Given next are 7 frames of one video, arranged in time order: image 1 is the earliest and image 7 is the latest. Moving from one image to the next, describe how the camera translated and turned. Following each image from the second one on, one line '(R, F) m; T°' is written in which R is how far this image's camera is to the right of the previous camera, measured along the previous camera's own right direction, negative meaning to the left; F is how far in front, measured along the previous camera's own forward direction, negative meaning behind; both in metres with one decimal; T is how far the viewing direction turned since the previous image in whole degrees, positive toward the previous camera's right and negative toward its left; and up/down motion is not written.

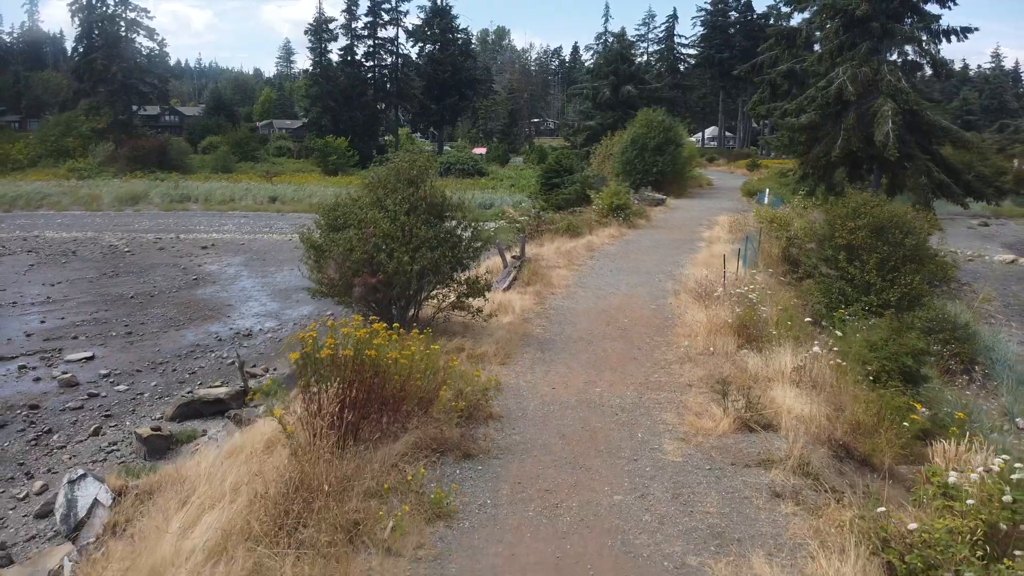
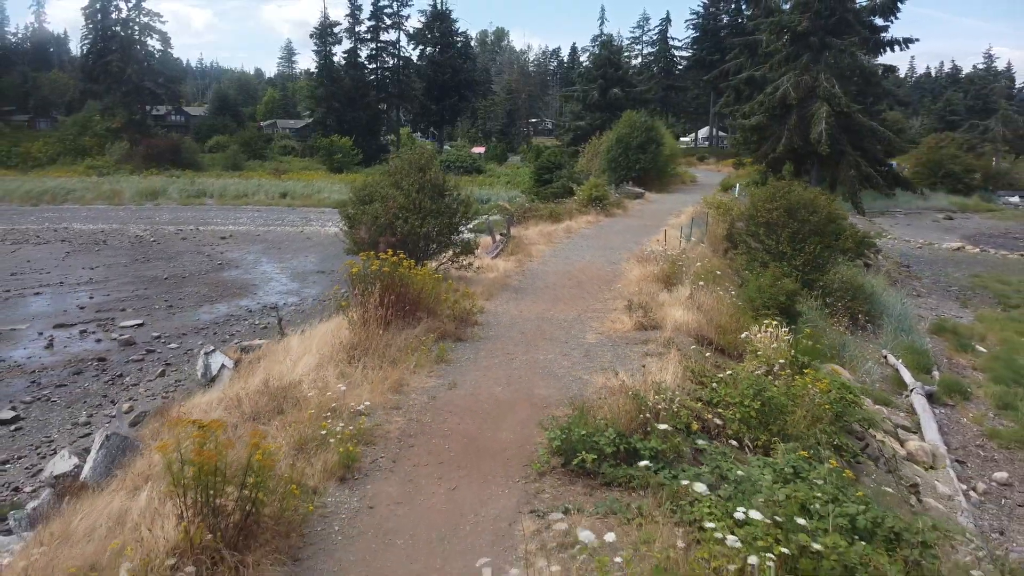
(+0.1, -2.7) m; 0°
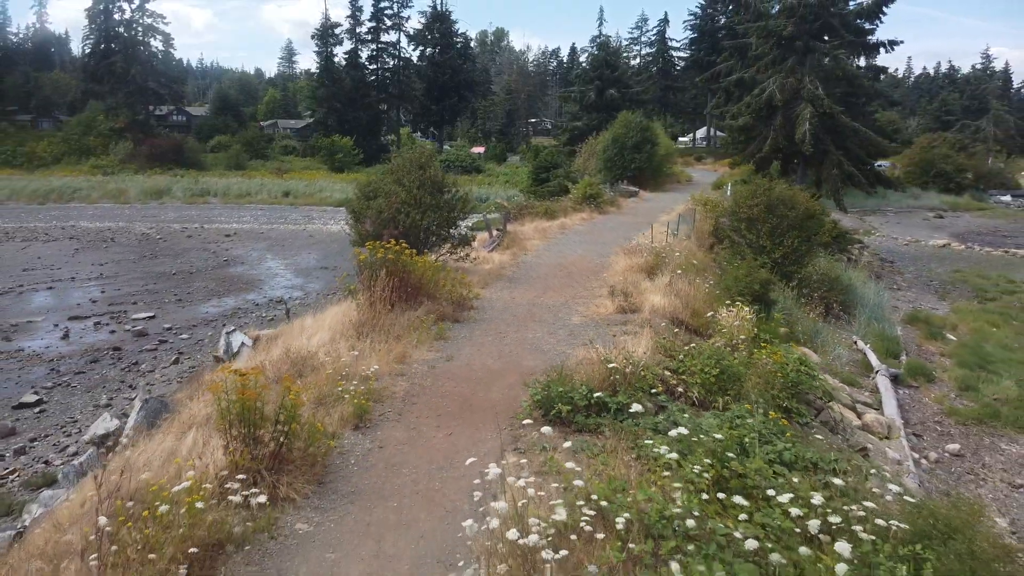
(0.0, -0.8) m; 0°
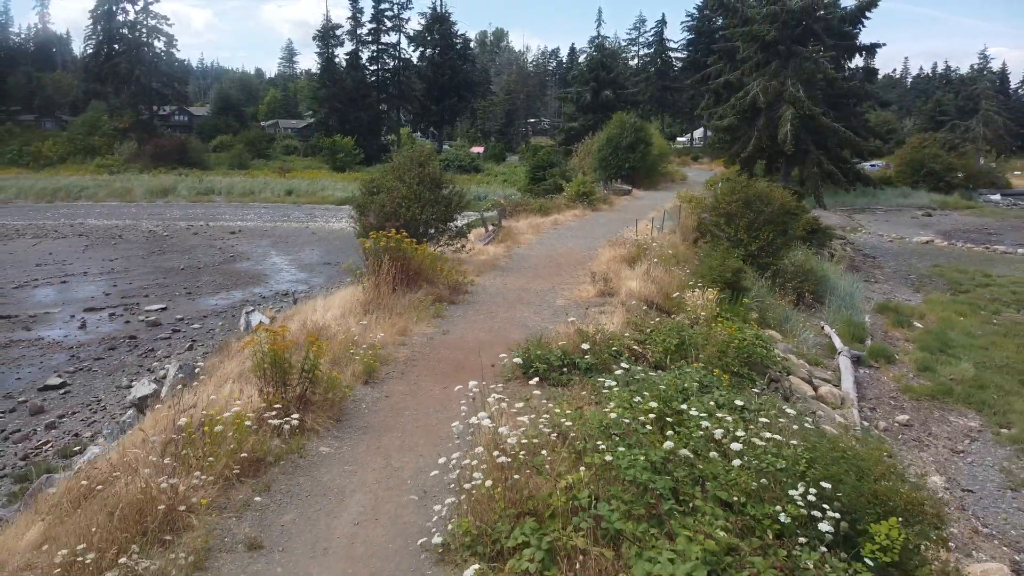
(+0.1, -1.0) m; 0°
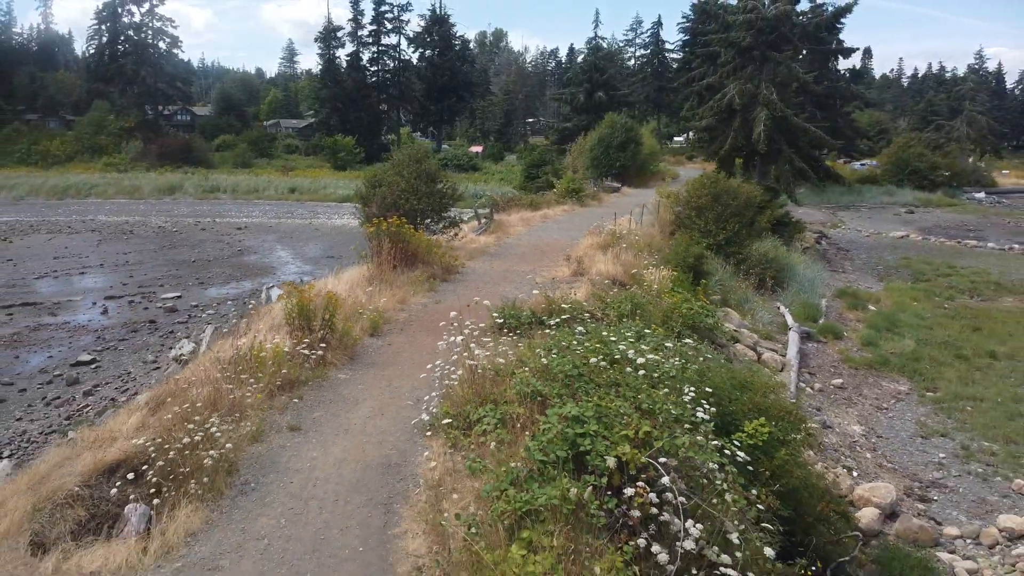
(+0.1, -1.5) m; 0°
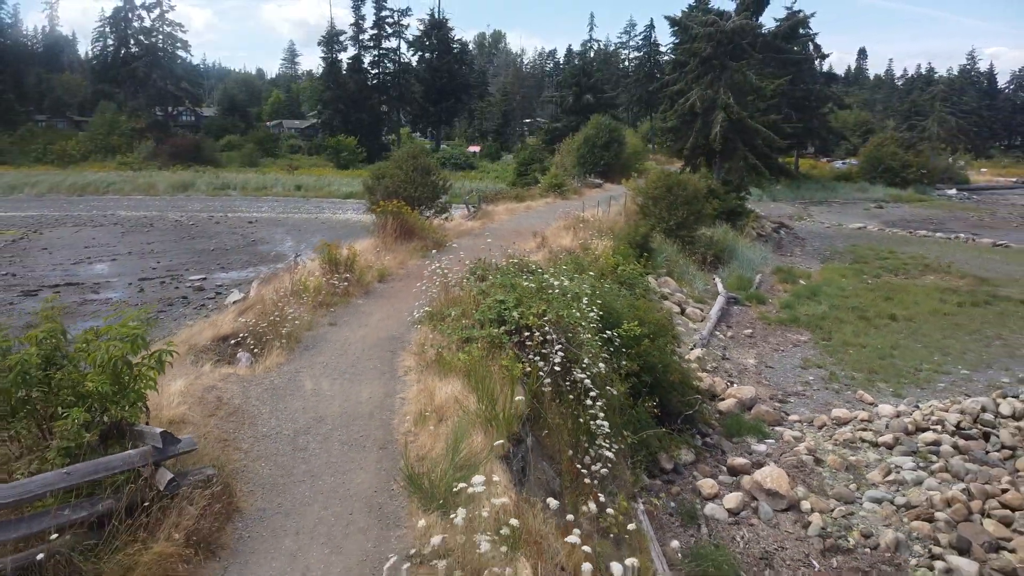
(+0.3, -2.9) m; 0°
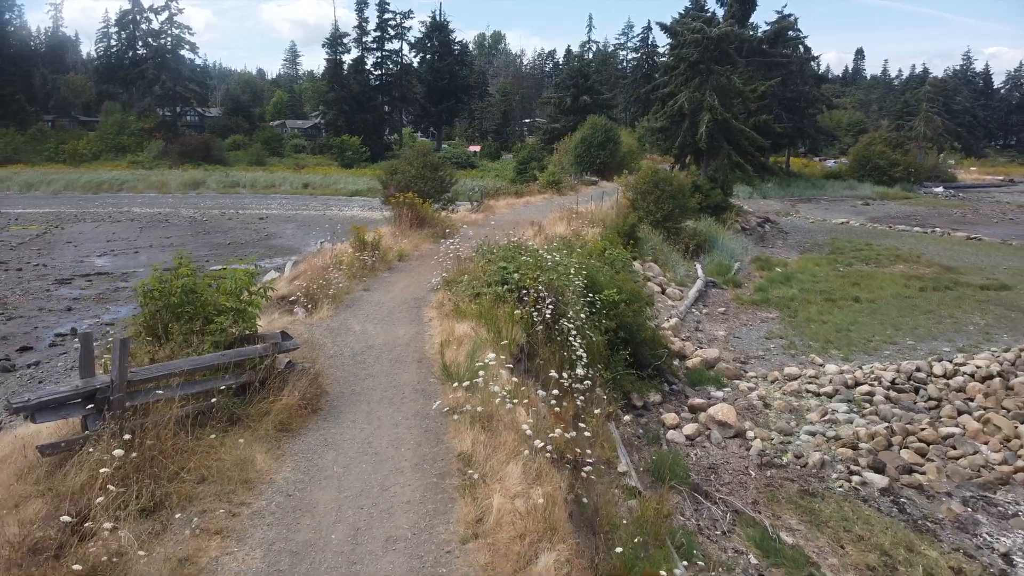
(0.0, -1.8) m; 0°
